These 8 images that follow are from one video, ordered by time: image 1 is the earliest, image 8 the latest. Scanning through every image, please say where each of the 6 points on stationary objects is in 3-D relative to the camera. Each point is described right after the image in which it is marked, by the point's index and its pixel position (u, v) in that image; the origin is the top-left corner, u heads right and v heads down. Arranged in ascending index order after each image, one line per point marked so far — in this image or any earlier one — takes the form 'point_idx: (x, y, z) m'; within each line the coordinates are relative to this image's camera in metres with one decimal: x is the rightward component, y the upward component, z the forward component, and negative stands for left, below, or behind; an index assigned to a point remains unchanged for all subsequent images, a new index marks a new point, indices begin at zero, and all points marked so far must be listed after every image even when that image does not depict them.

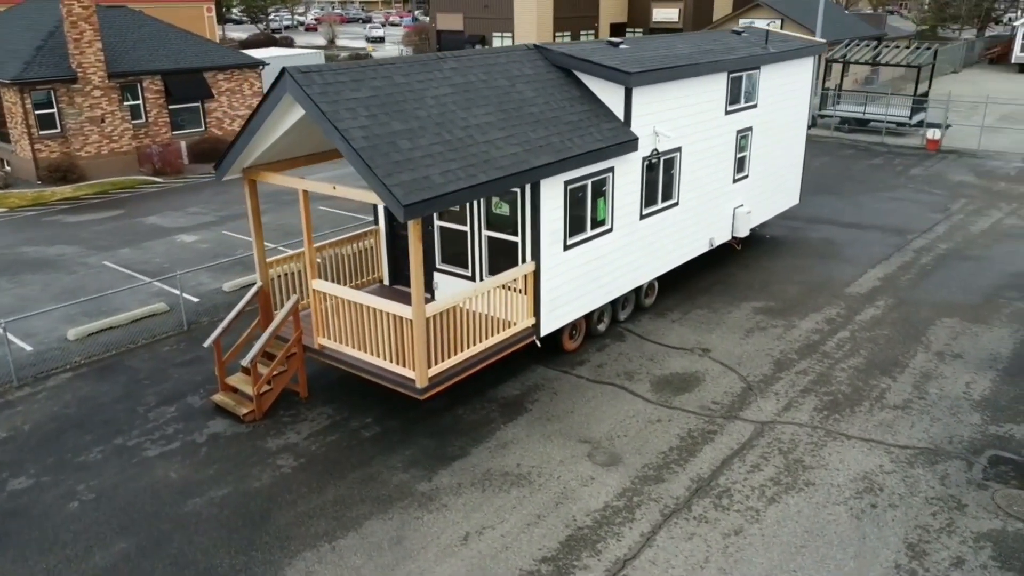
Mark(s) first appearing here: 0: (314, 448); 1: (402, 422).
0: (-2.3, -1.9, +9.4) m
1: (-1.3, -1.7, +9.9) m
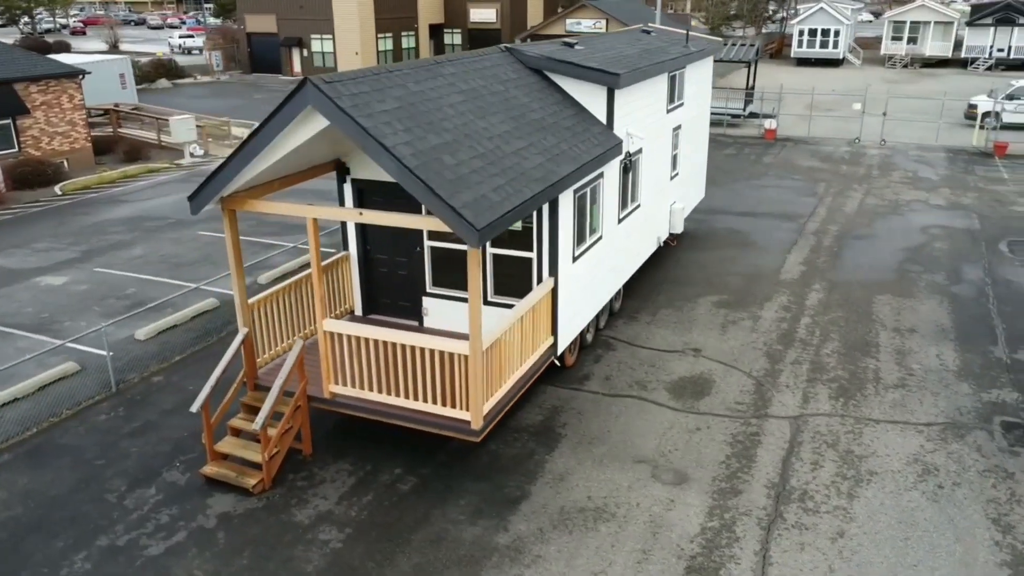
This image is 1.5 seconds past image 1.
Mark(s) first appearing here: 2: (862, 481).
0: (-1.6, -2.3, +8.2) m
1: (-0.8, -2.0, +8.9) m
2: (+3.8, -2.1, +8.5) m
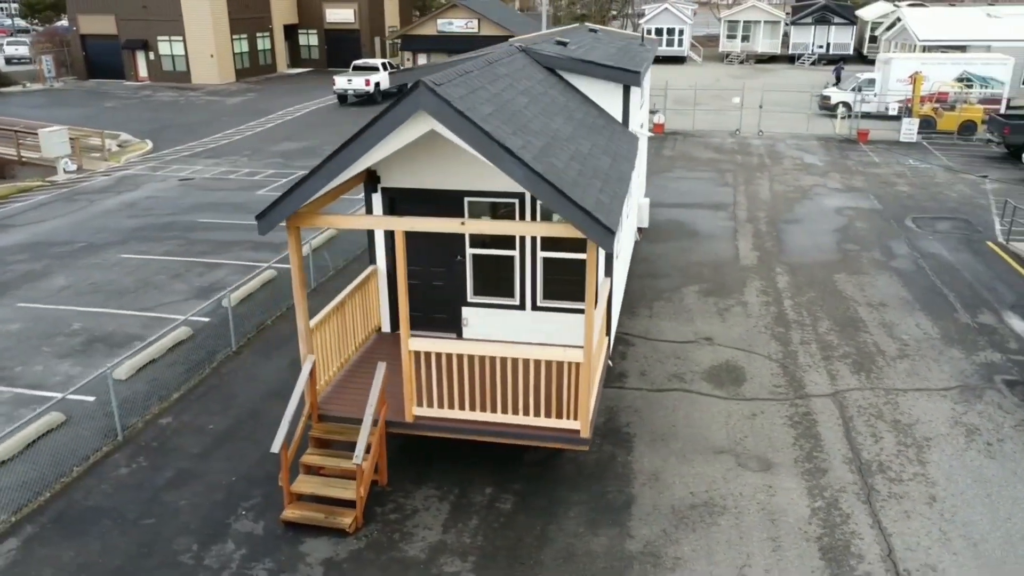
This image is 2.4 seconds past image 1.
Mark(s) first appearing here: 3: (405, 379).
0: (-0.4, -2.4, +7.7) m
1: (+0.2, -2.1, +8.6) m
2: (+4.7, -1.8, +9.1) m
3: (-1.1, -0.9, +8.1) m
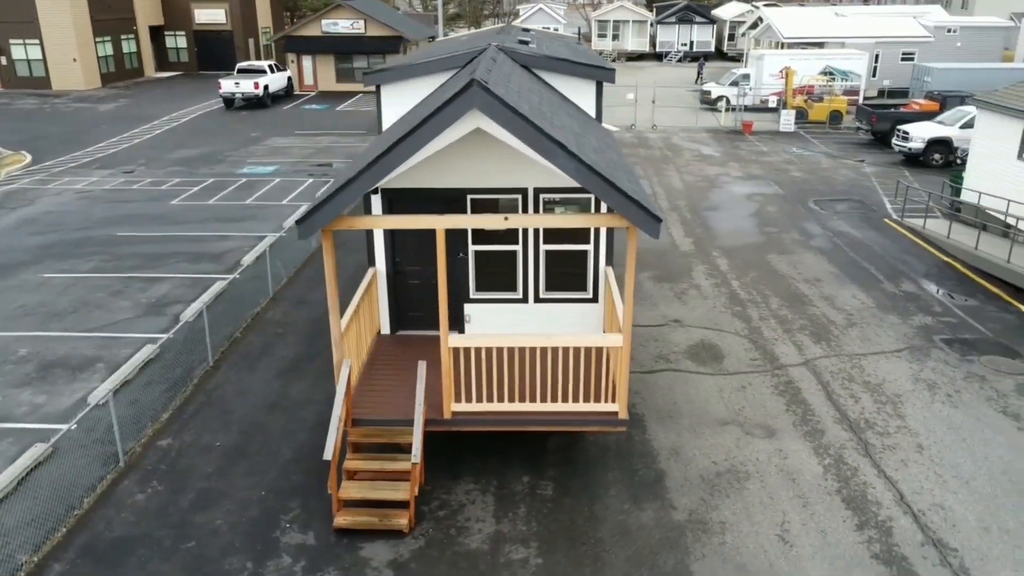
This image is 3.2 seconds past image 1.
0: (+0.1, -2.4, +7.9) m
1: (+0.5, -2.0, +8.9) m
2: (+4.9, -1.5, +10.1) m
3: (-0.7, -0.9, +8.1) m
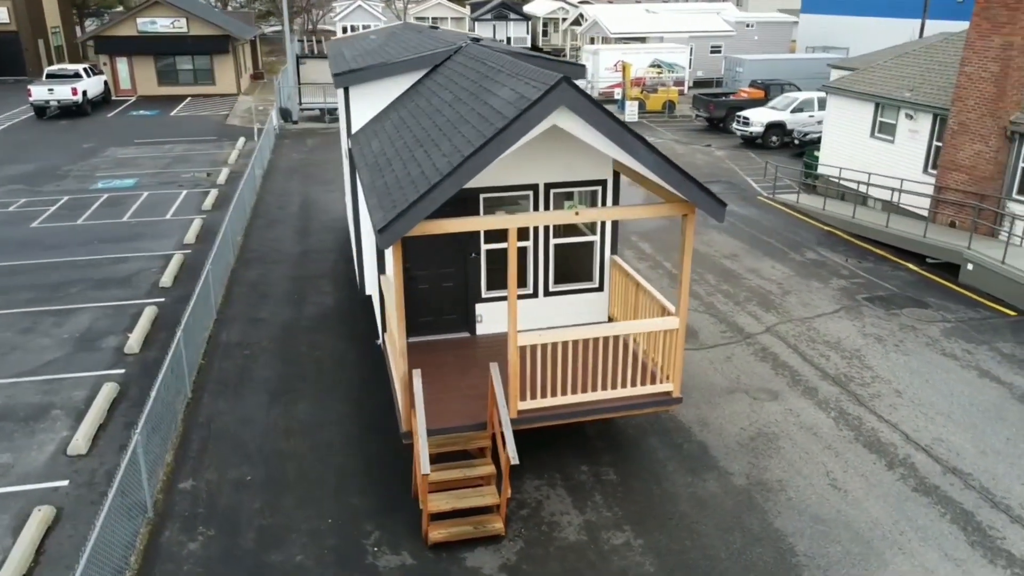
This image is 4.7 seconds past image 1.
0: (+1.0, -2.3, +8.1) m
1: (+1.1, -1.9, +9.1) m
2: (+5.0, -1.0, +11.4) m
3: (0.0, -0.9, +8.1) m
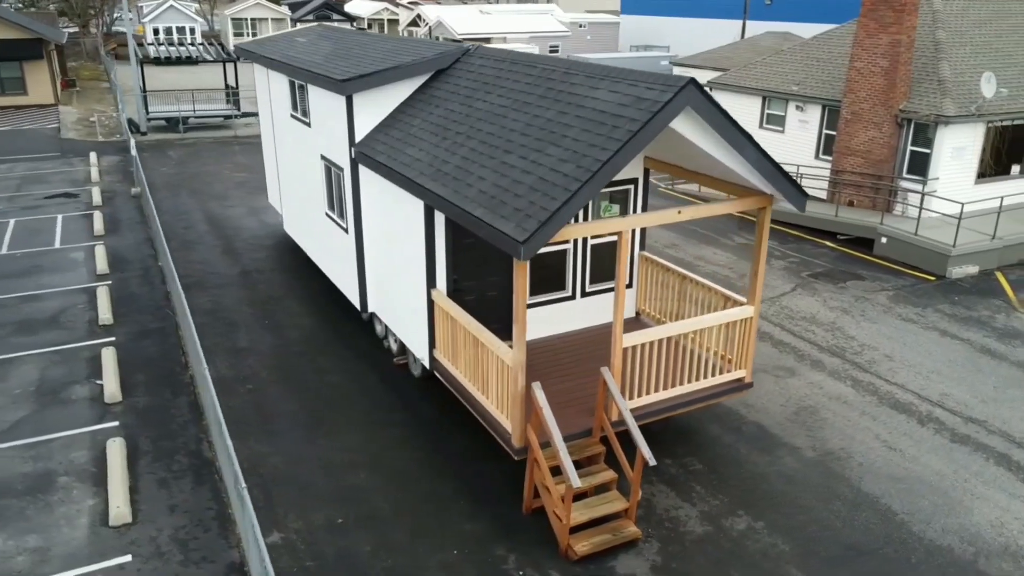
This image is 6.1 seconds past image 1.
0: (+2.1, -2.2, +8.3) m
1: (+2.0, -1.8, +9.3) m
2: (+5.1, -0.6, +12.5) m
3: (+1.1, -0.9, +8.1) m
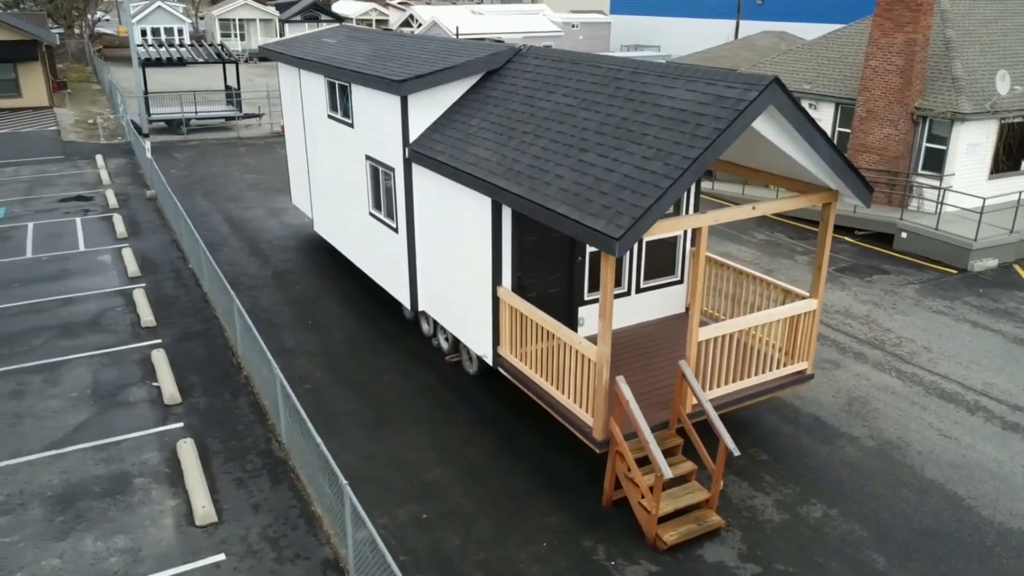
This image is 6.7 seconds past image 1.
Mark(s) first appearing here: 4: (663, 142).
0: (+2.9, -2.2, +8.5) m
1: (+2.8, -1.8, +9.5) m
2: (+5.8, -0.5, +12.7) m
3: (+1.9, -0.9, +8.3) m
4: (+1.4, +1.4, +7.5) m
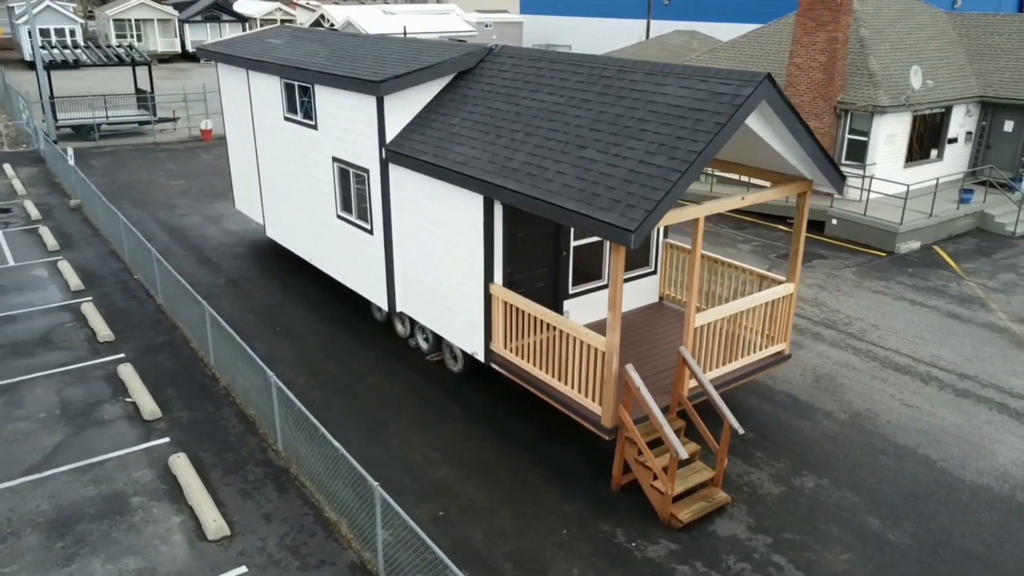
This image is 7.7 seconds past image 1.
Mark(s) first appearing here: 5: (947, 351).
0: (+3.0, -2.0, +9.0) m
1: (+2.7, -1.6, +10.0) m
2: (+5.3, -0.3, +13.5) m
3: (+1.9, -0.8, +8.6) m
4: (+1.5, +1.5, +7.8) m
5: (+6.5, -0.9, +11.8) m
